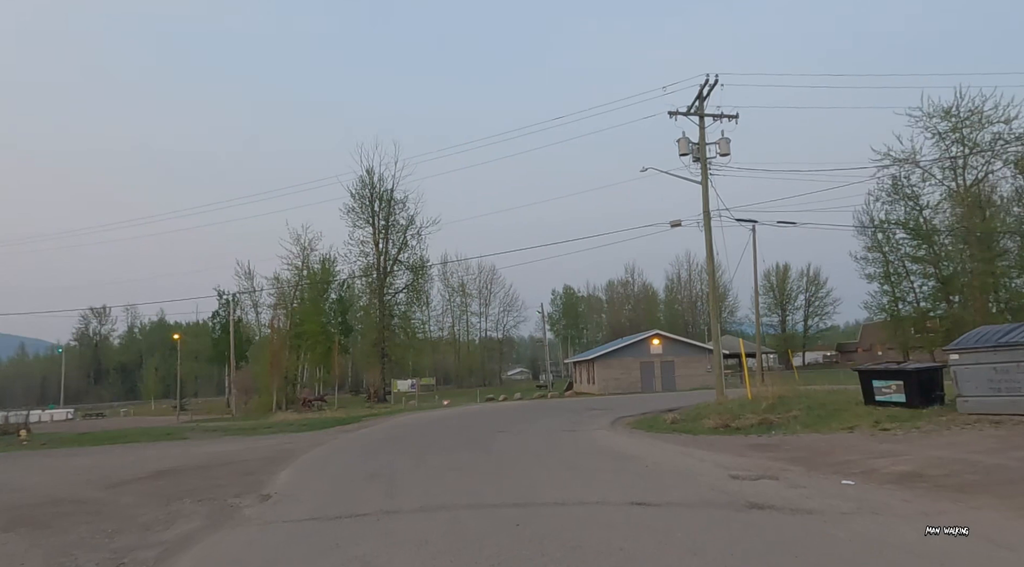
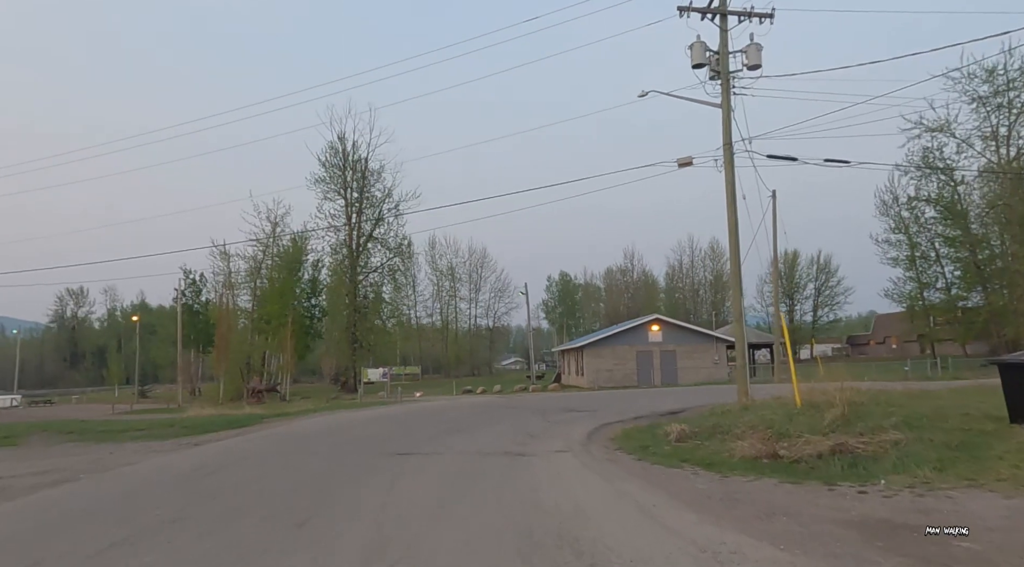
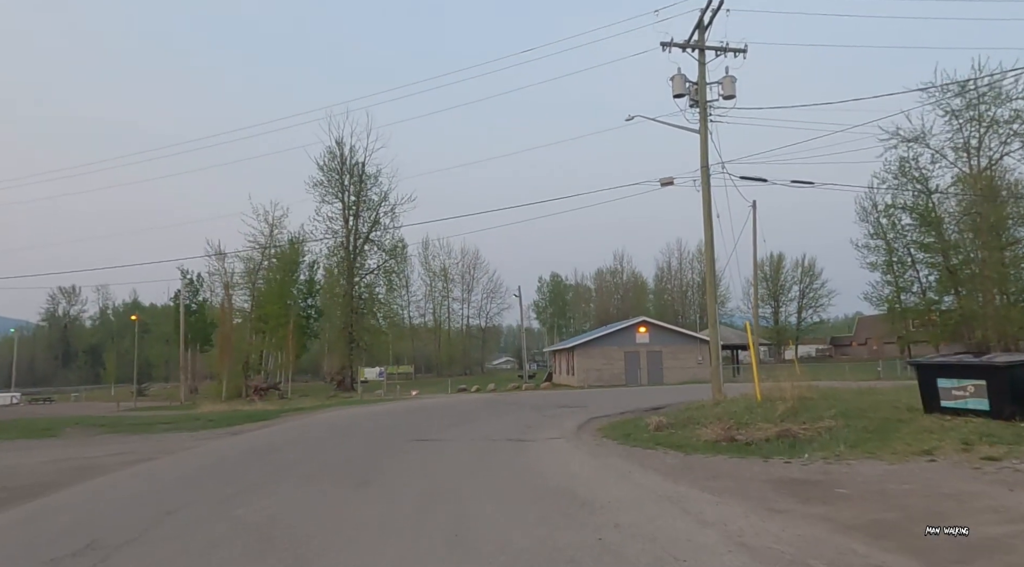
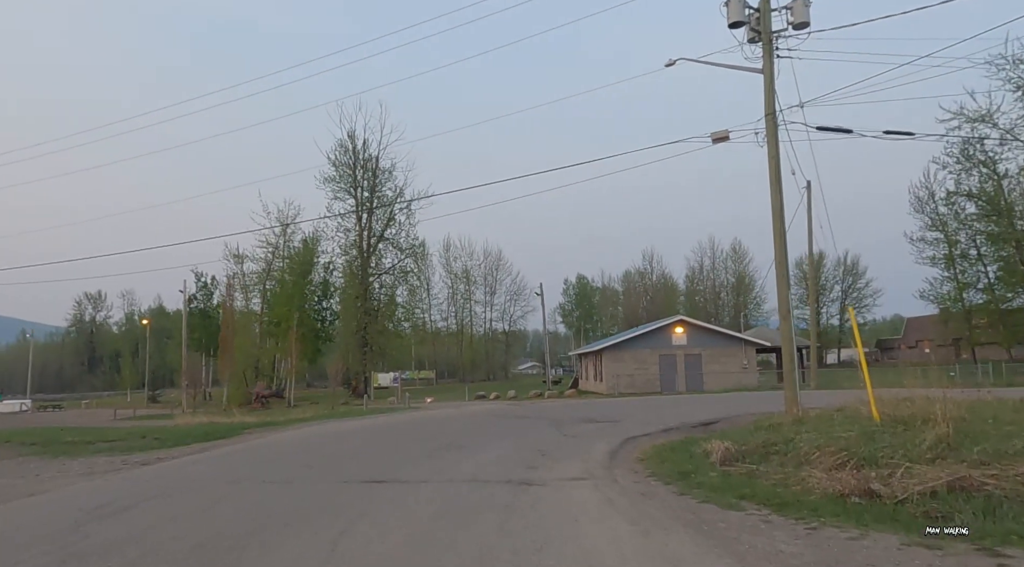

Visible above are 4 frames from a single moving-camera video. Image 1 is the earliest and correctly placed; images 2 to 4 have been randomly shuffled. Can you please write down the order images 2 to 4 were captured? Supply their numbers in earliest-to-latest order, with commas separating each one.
3, 2, 4
